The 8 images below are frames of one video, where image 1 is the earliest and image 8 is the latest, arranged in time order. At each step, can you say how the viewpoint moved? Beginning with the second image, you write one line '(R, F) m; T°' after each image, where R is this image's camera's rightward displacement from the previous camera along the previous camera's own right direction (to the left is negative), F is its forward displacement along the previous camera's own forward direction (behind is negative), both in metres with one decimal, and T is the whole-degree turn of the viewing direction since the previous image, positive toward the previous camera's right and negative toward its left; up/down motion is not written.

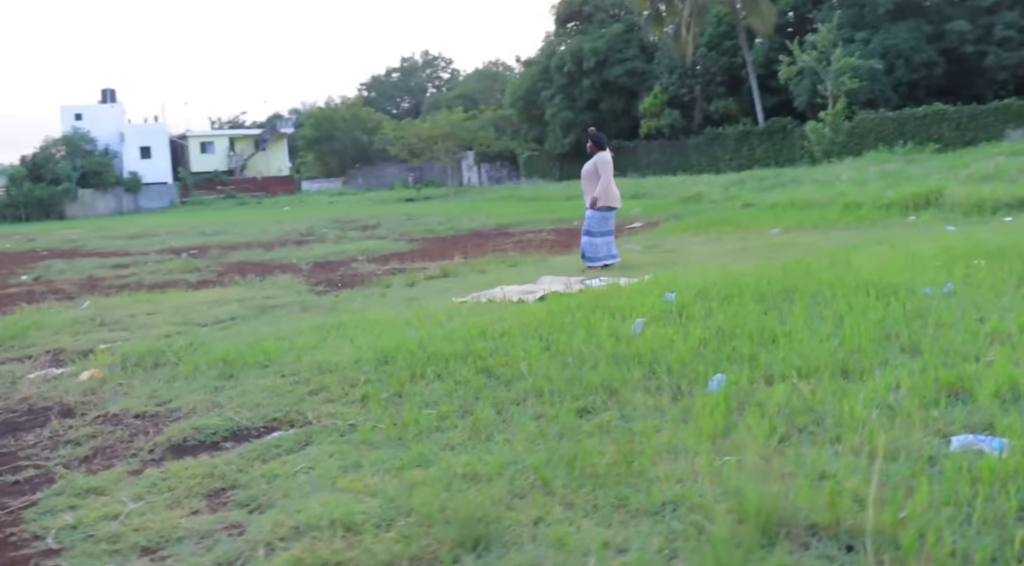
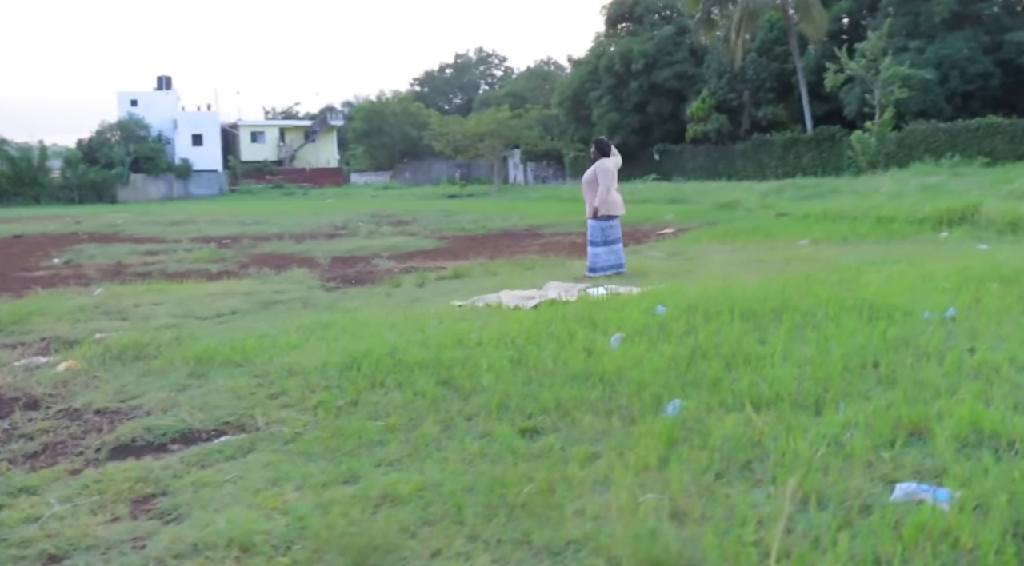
(+0.4, +0.2) m; -3°
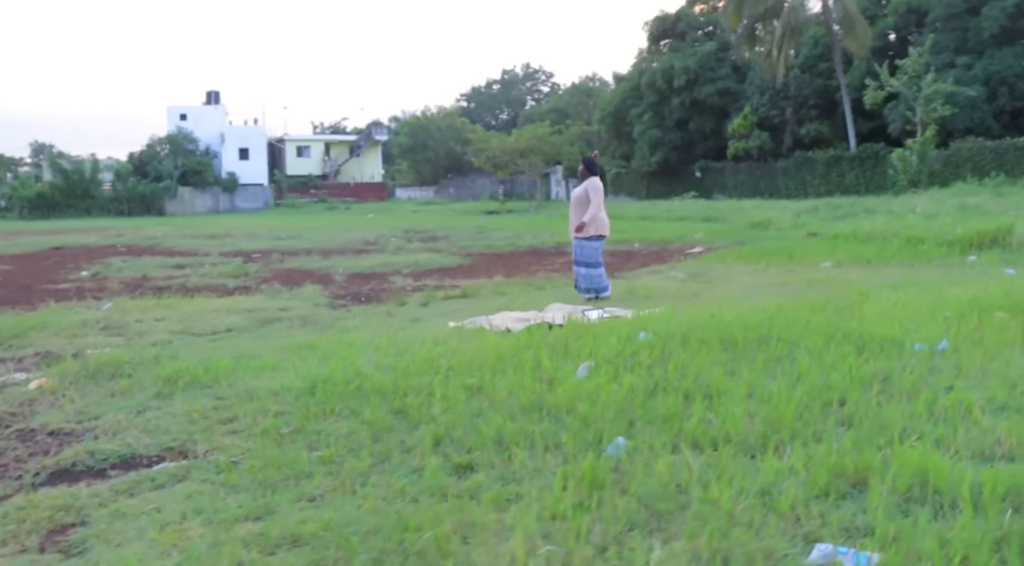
(+0.4, +0.2) m; -3°
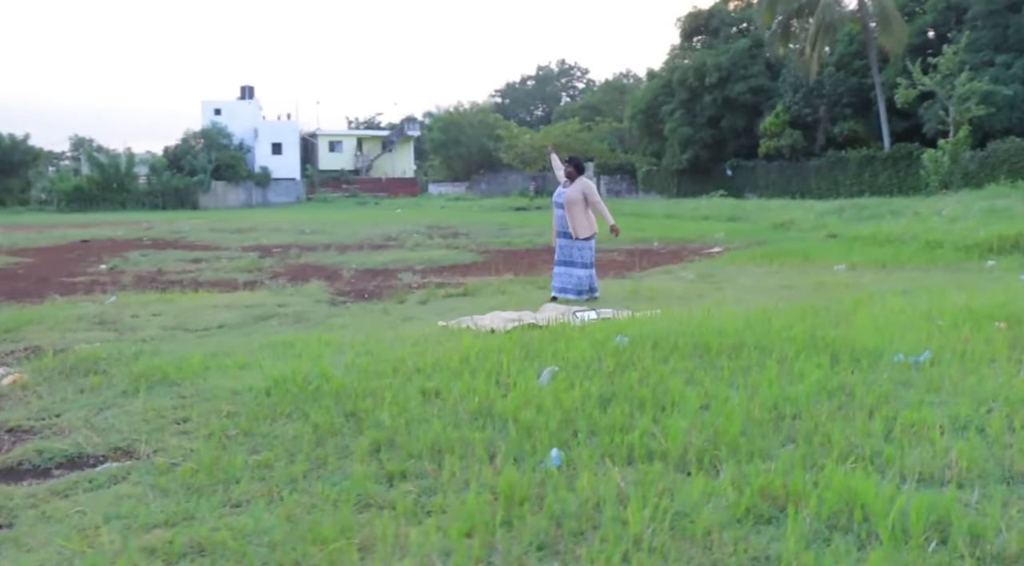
(+0.4, +0.1) m; -2°
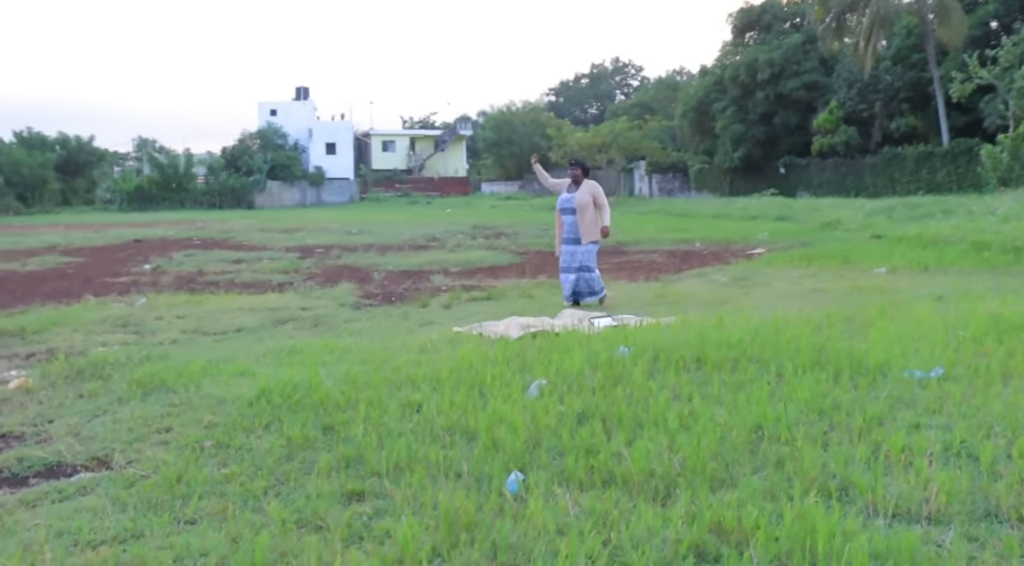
(+0.3, +0.1) m; -3°
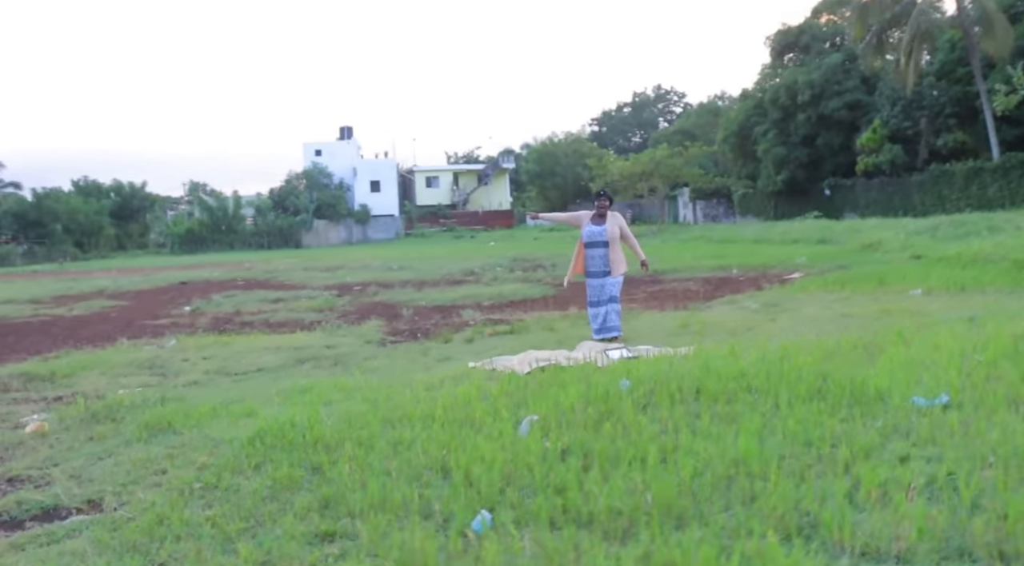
(+0.3, 0.0) m; -3°
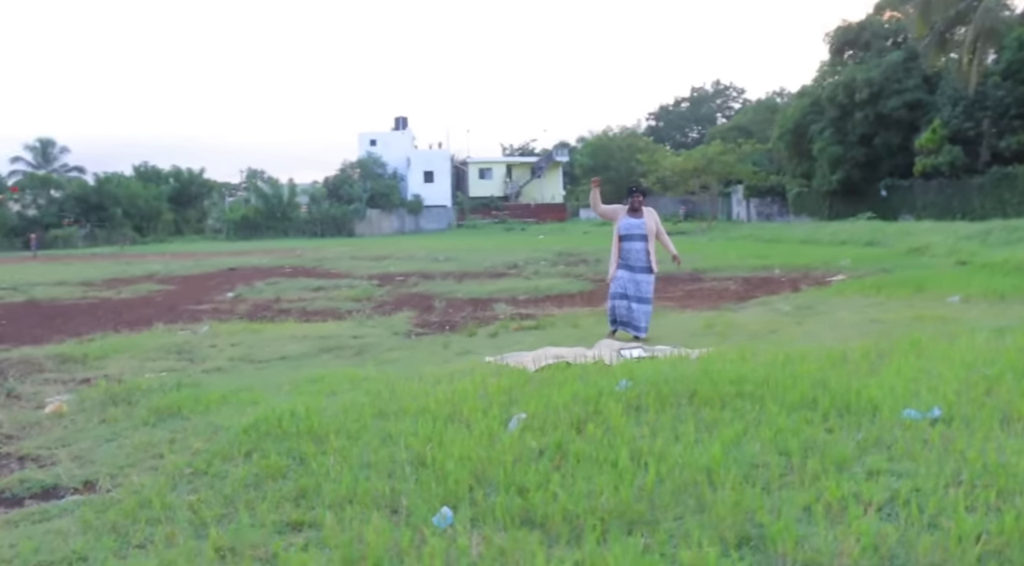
(+0.3, 0.0) m; -3°
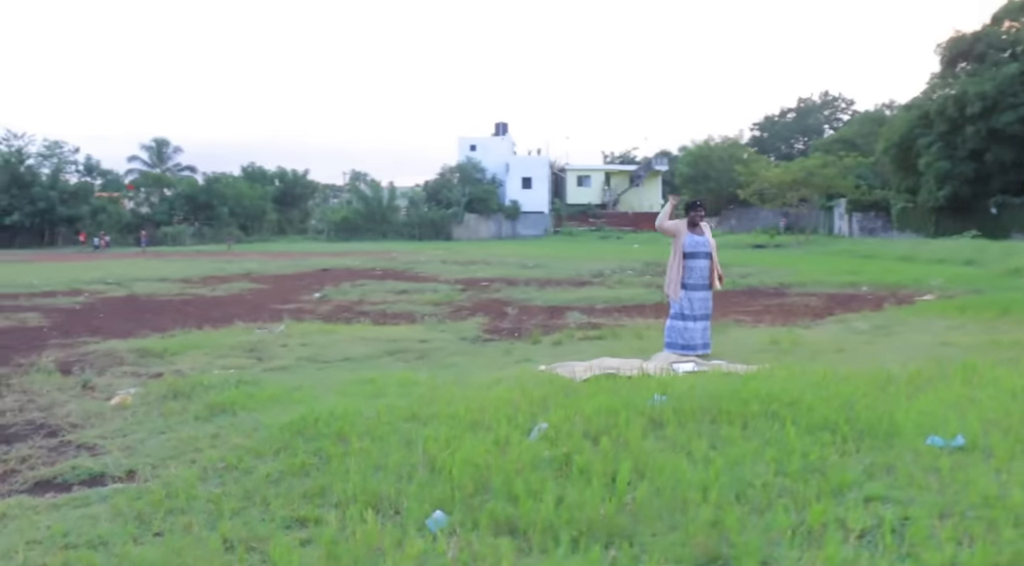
(+0.4, -0.1) m; -6°
